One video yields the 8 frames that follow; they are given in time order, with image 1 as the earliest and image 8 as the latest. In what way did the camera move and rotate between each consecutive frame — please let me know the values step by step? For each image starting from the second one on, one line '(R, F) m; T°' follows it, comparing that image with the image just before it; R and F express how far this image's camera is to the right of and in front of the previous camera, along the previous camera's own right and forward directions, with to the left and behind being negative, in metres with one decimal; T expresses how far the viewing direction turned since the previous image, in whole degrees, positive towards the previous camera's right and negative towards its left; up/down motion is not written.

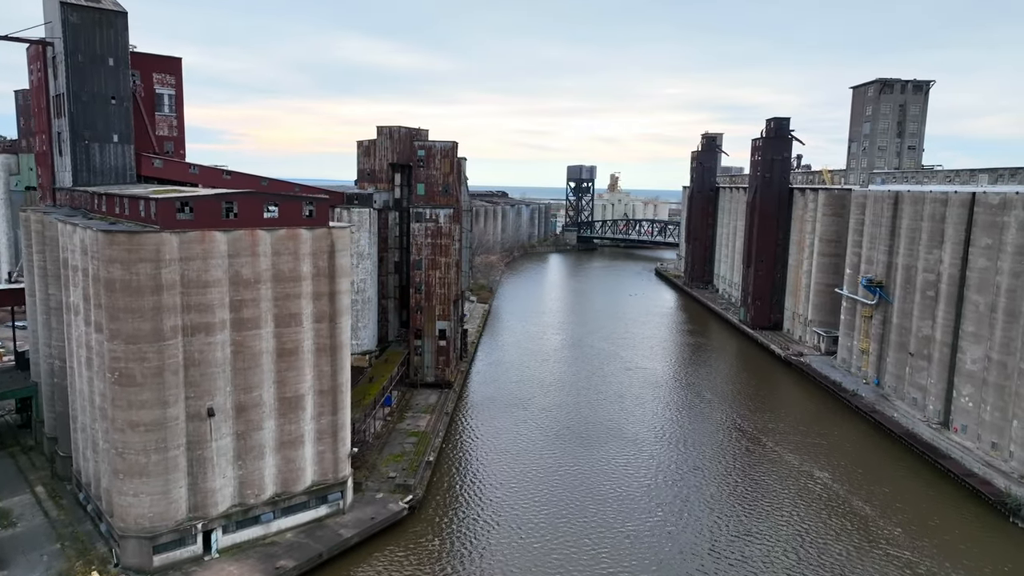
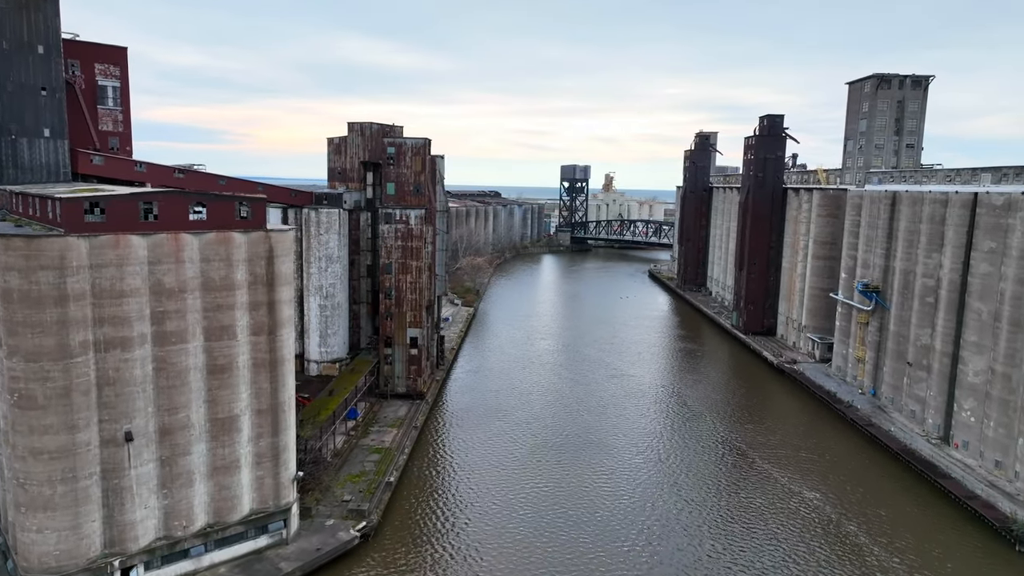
(+0.8, +1.4) m; 0°
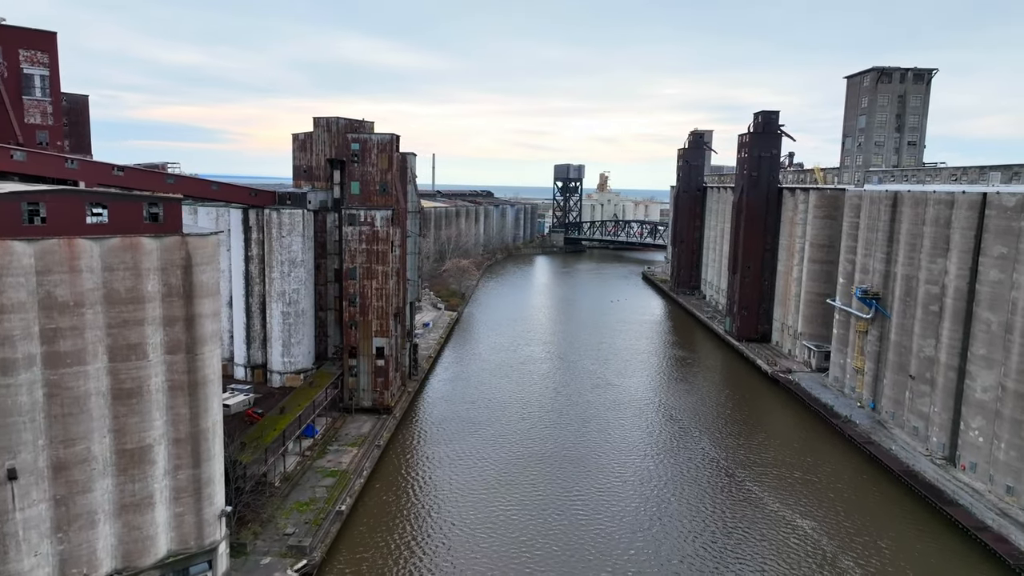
(+0.8, +1.6) m; 0°
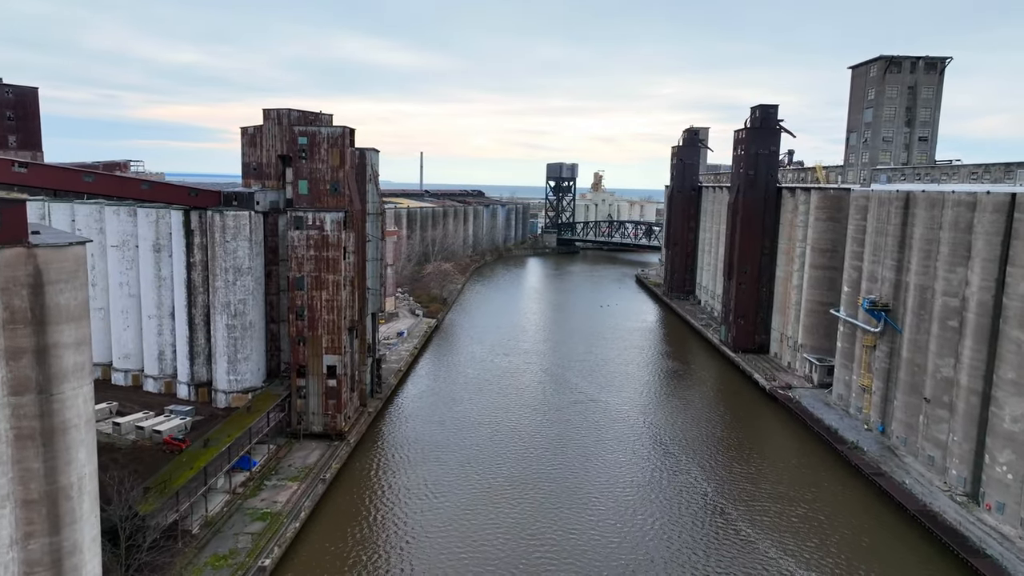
(+0.9, +2.4) m; 0°
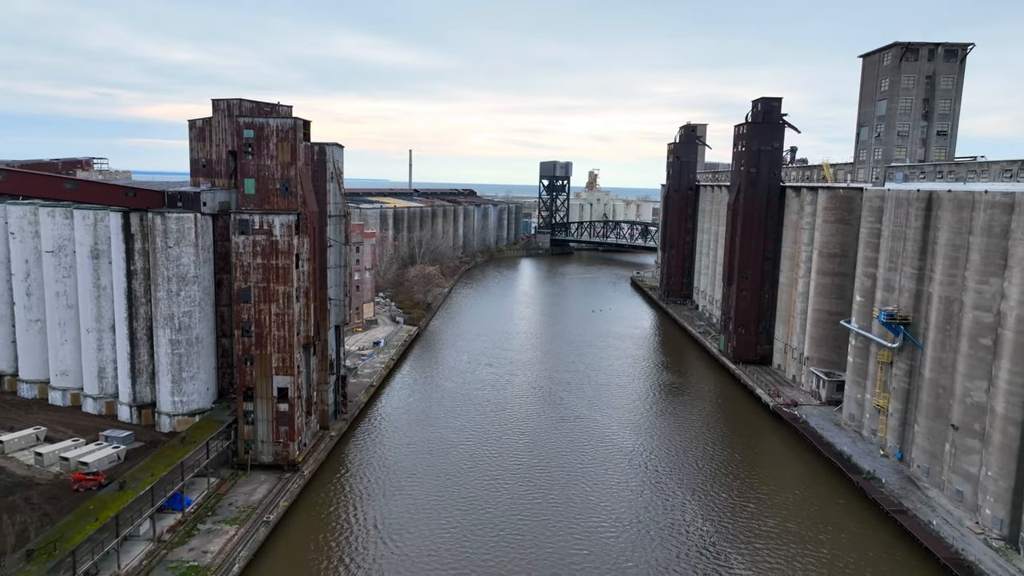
(+0.6, +2.2) m; 0°
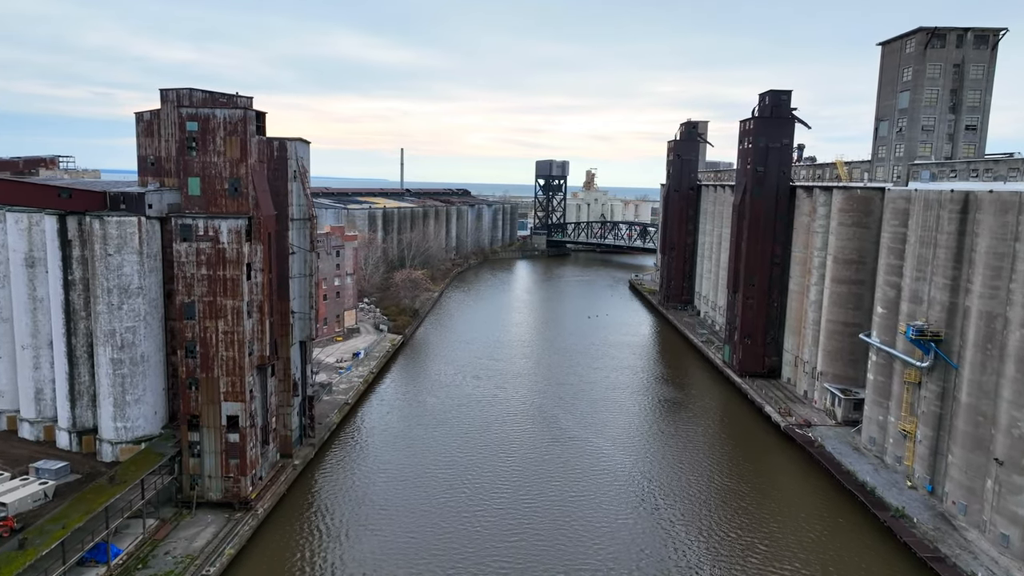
(+0.4, +2.1) m; 0°
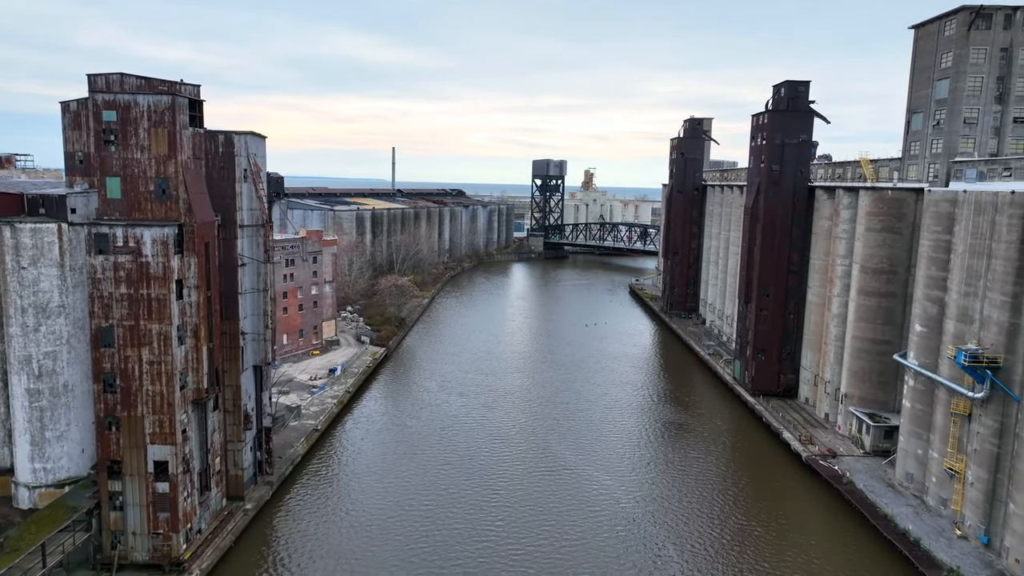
(+0.3, +2.5) m; 0°
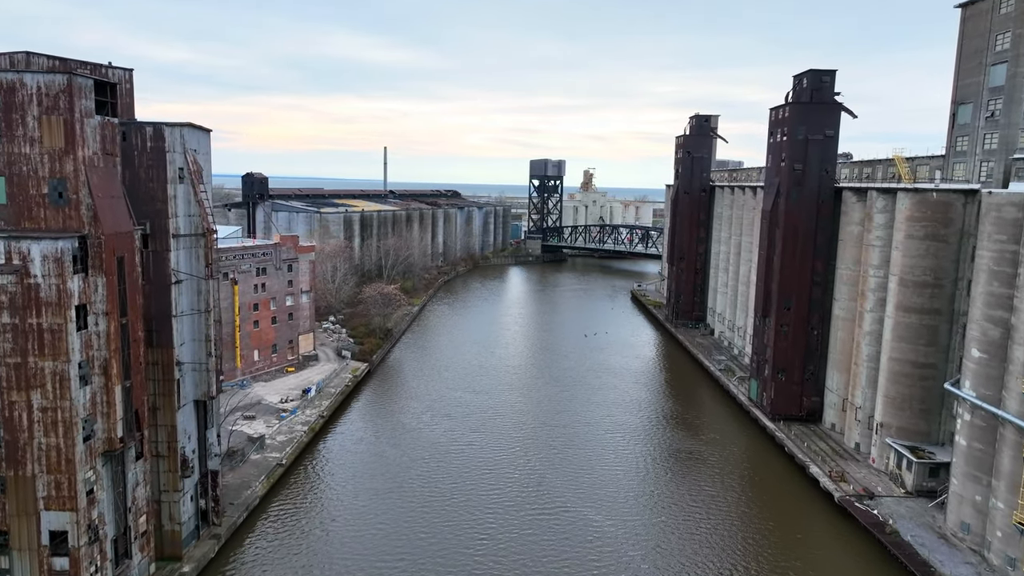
(+0.2, +2.6) m; 0°
